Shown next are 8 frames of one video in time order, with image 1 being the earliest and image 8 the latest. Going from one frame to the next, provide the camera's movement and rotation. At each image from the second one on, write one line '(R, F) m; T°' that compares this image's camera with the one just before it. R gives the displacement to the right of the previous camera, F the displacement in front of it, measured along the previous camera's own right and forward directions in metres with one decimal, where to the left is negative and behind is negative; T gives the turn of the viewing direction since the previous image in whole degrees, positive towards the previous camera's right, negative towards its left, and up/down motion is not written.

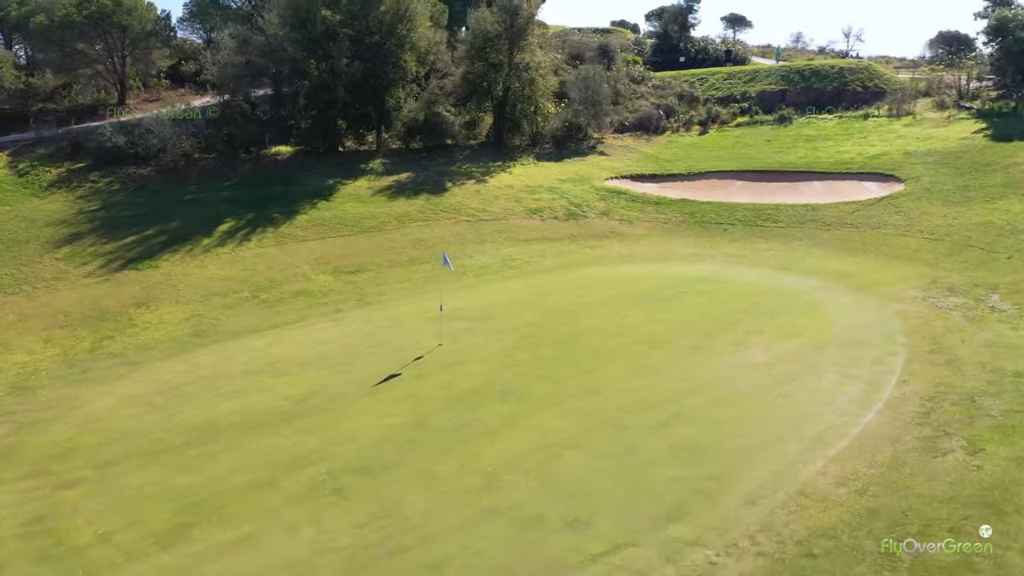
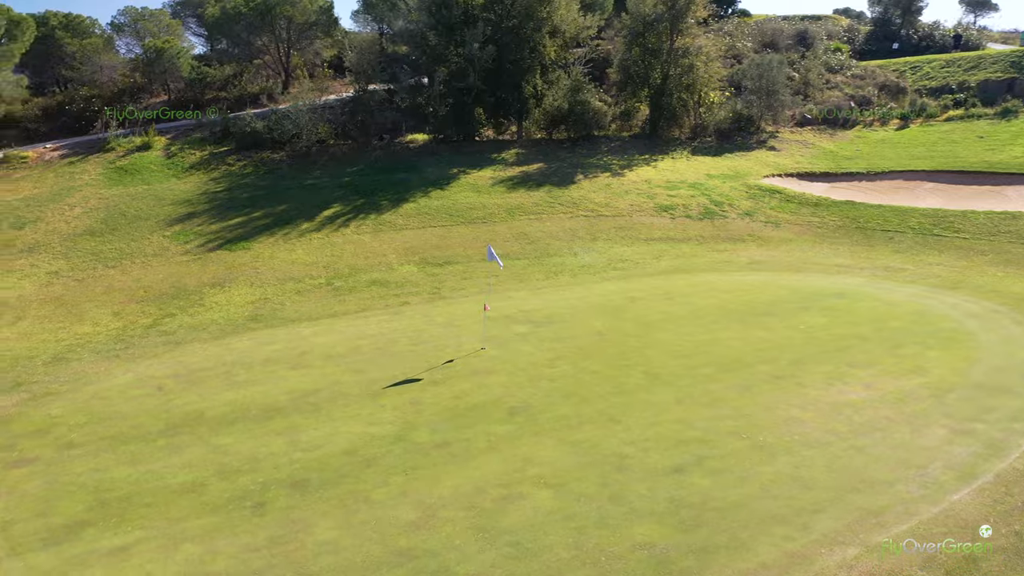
(+2.6, +2.1) m; -15°
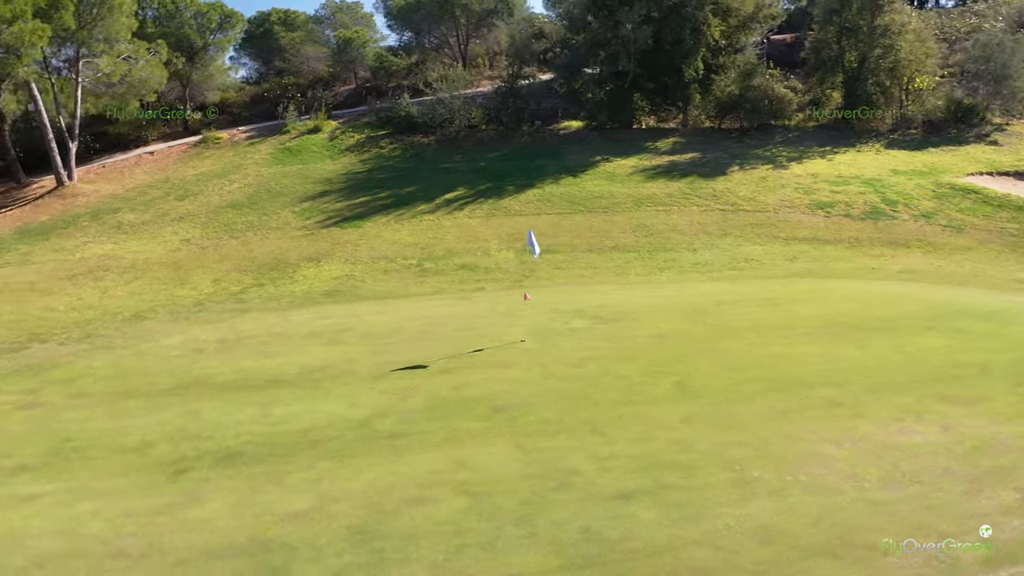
(+2.9, +1.5) m; -17°
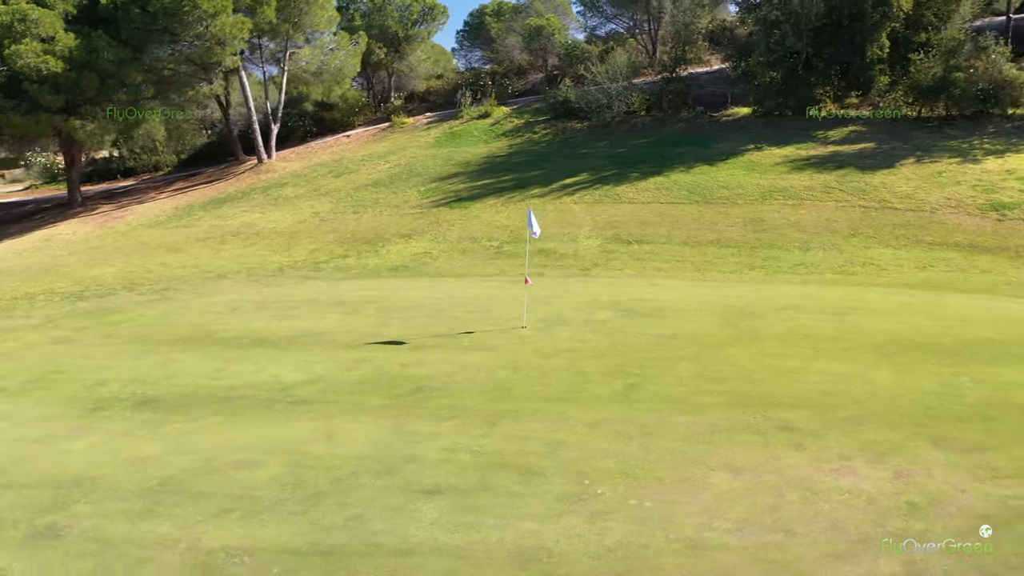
(+3.9, +1.3) m; -19°
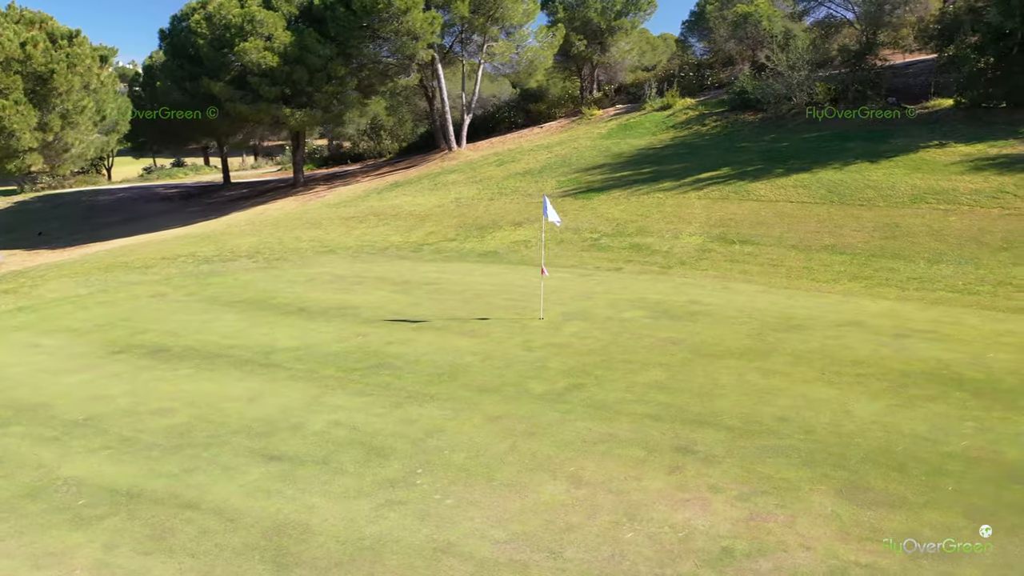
(+3.5, +0.8) m; -19°
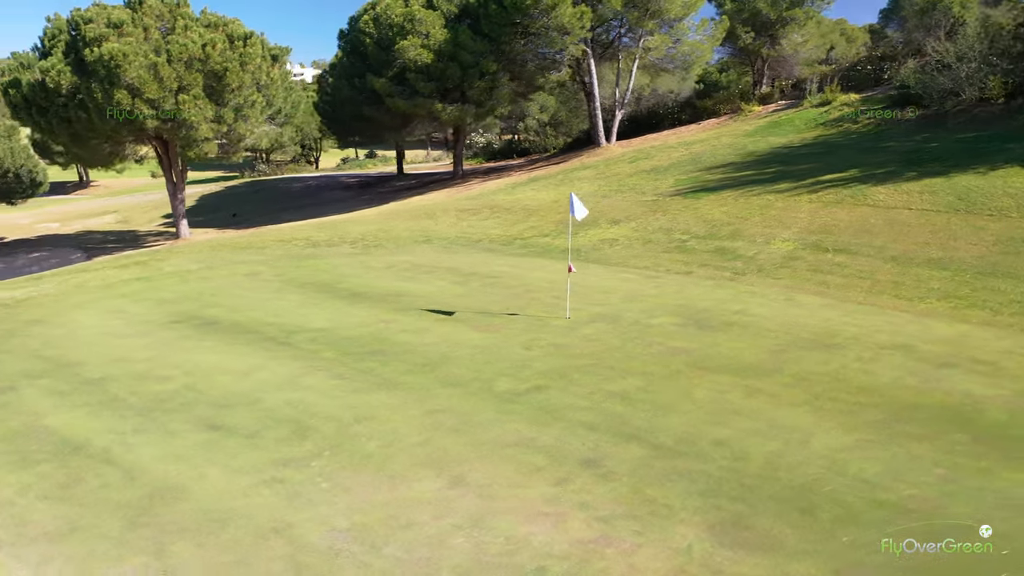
(+2.5, +0.4) m; -14°
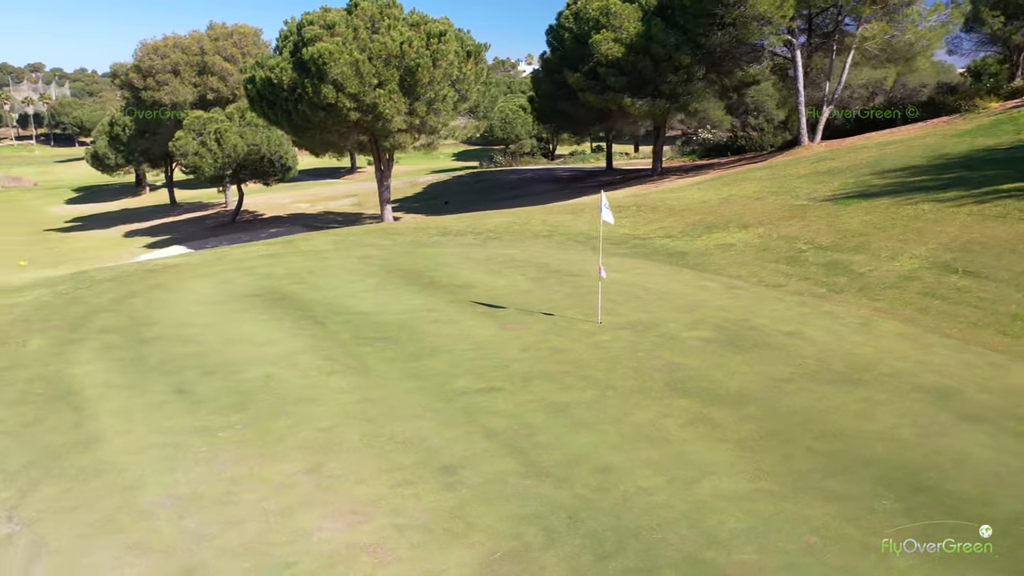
(+3.1, +0.7) m; -18°
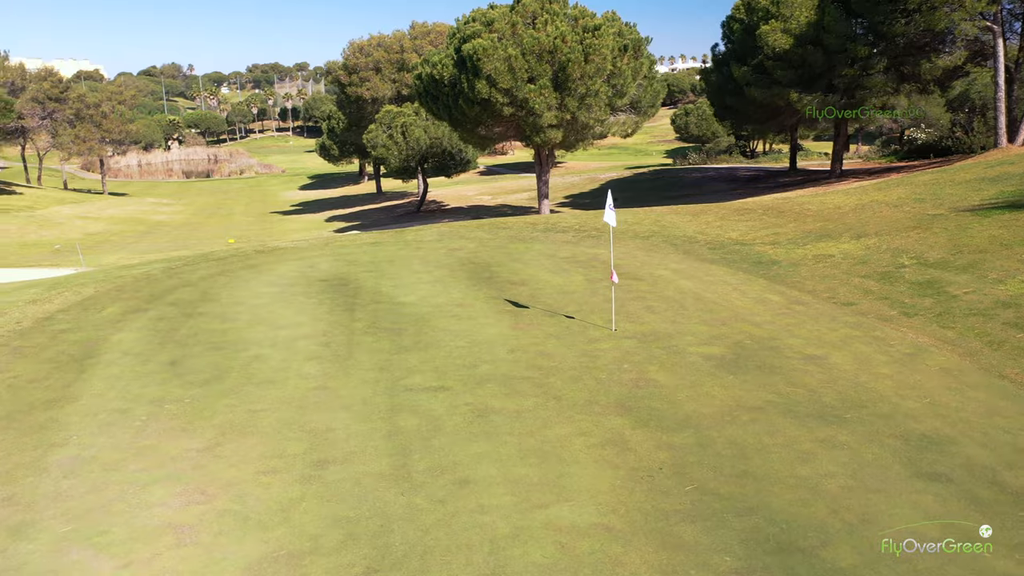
(+2.6, +0.6) m; -15°
